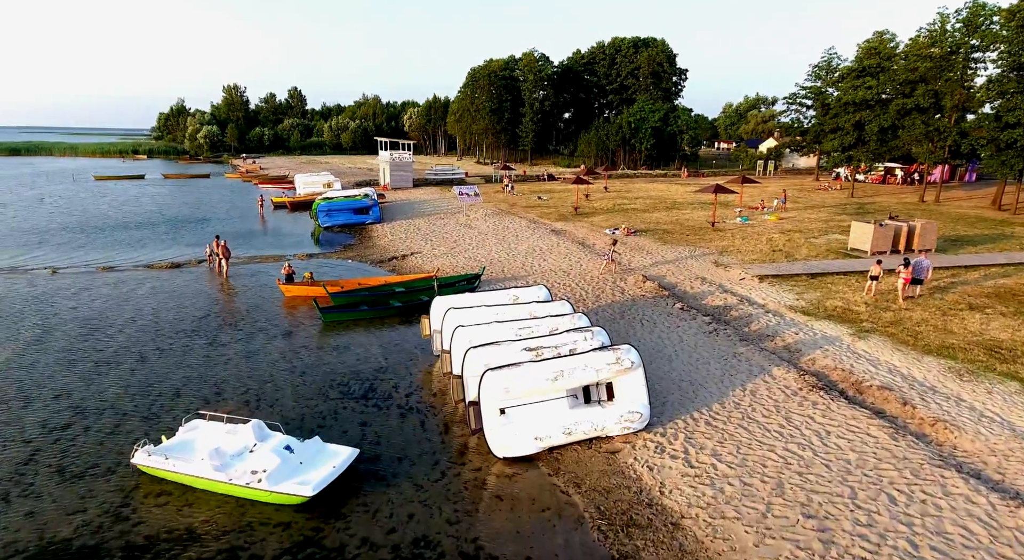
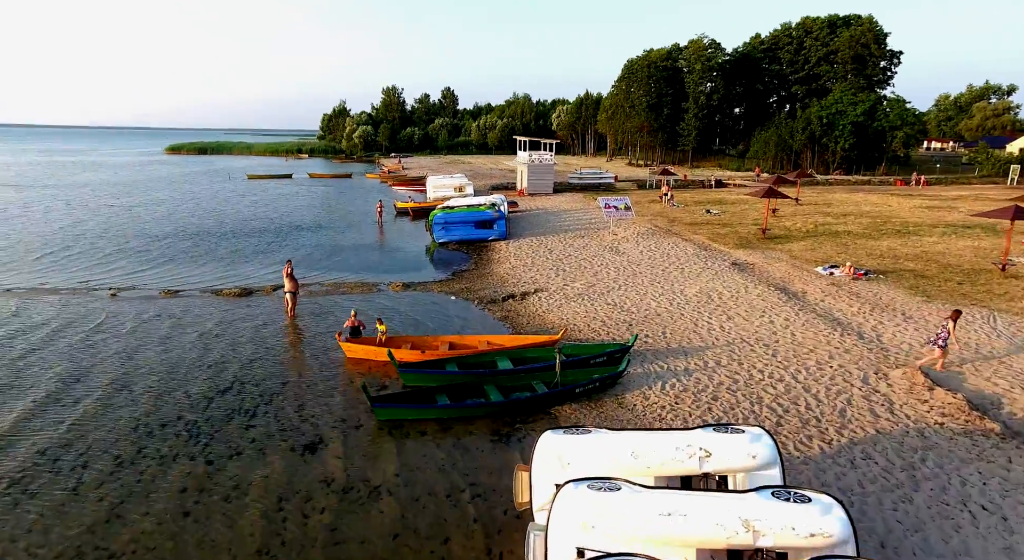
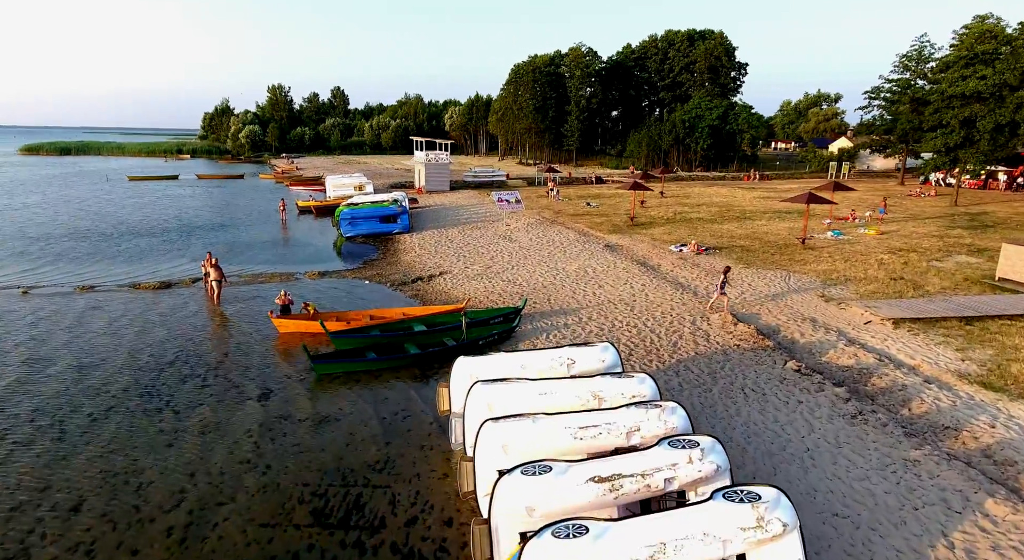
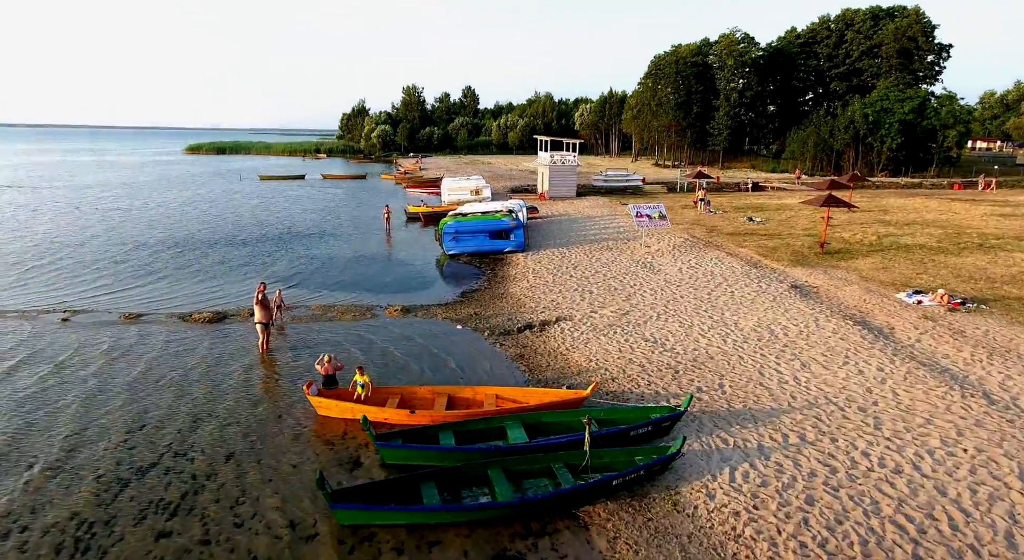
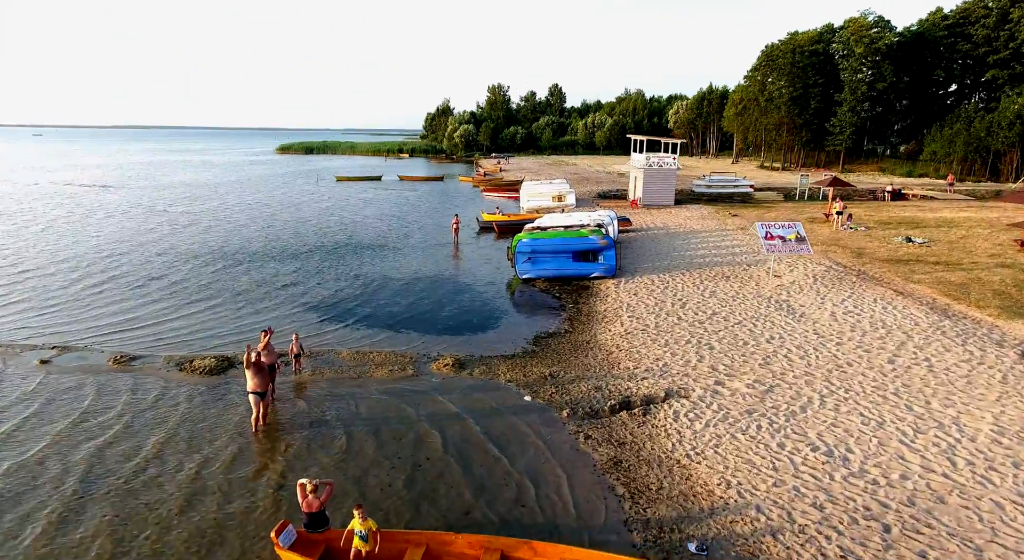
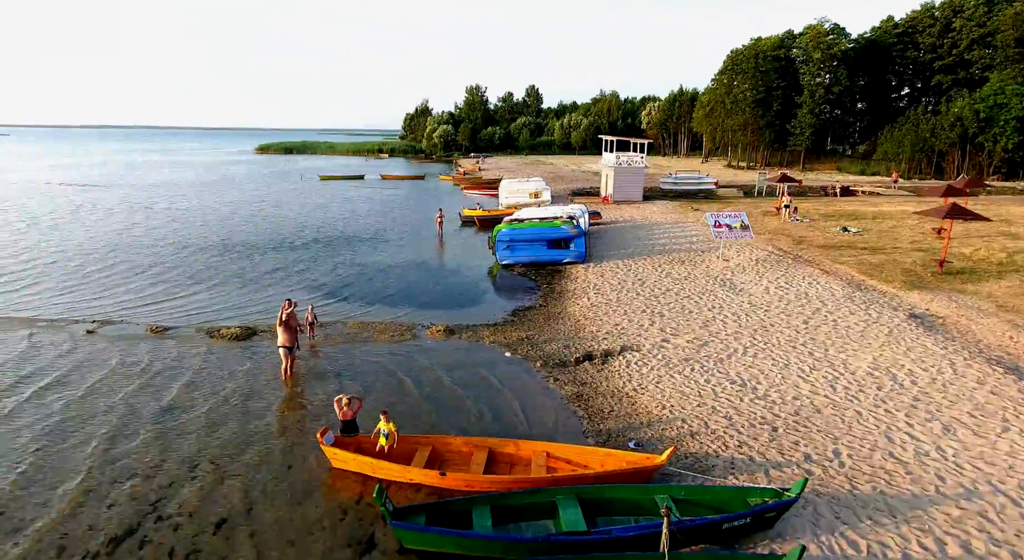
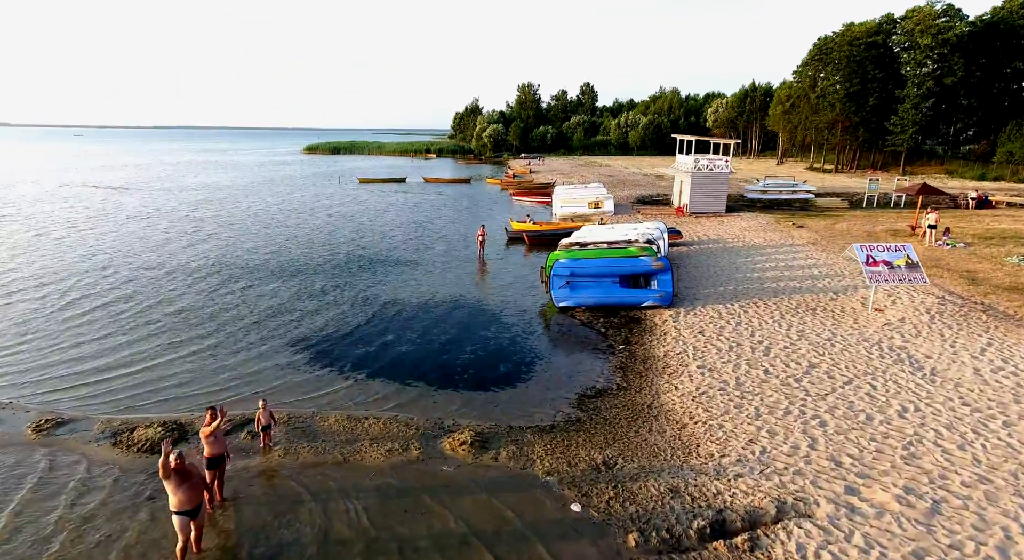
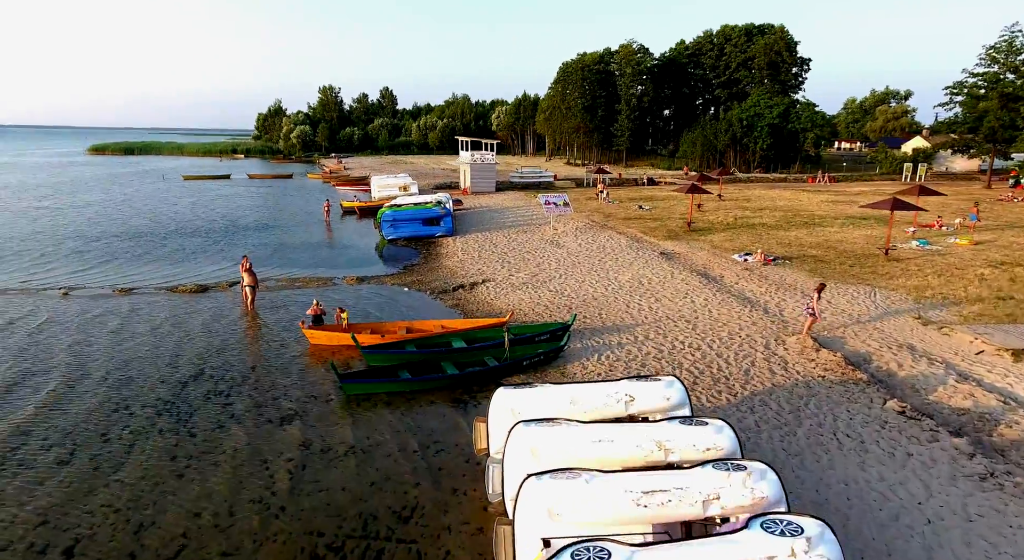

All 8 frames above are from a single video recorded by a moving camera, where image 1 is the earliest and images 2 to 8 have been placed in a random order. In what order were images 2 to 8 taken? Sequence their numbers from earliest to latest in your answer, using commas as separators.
3, 8, 2, 4, 6, 5, 7
